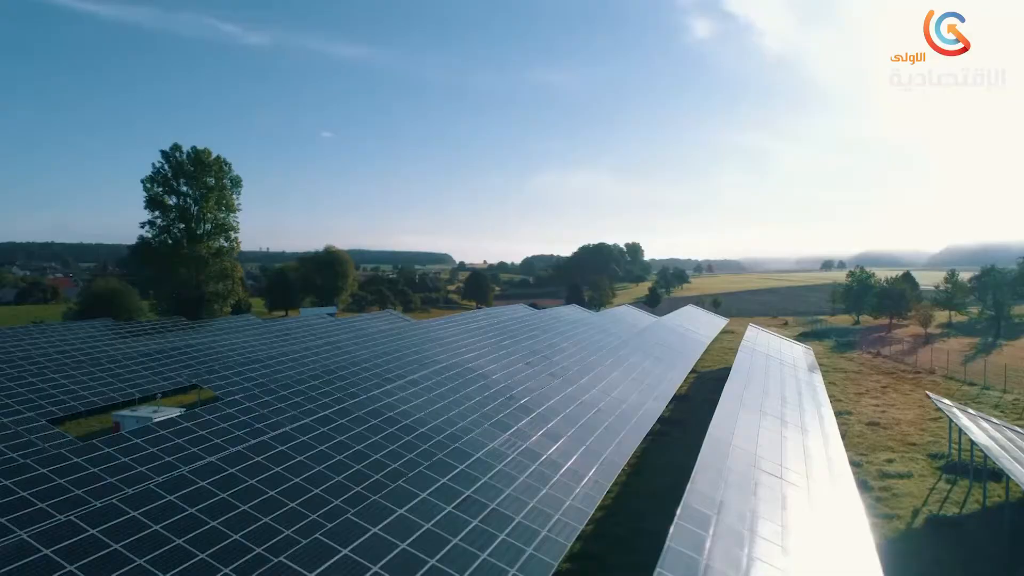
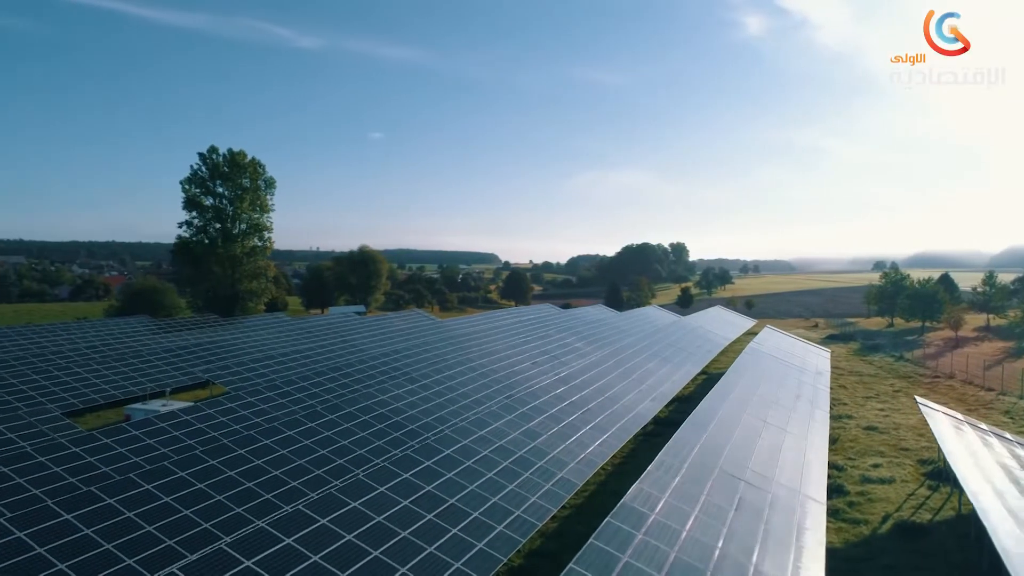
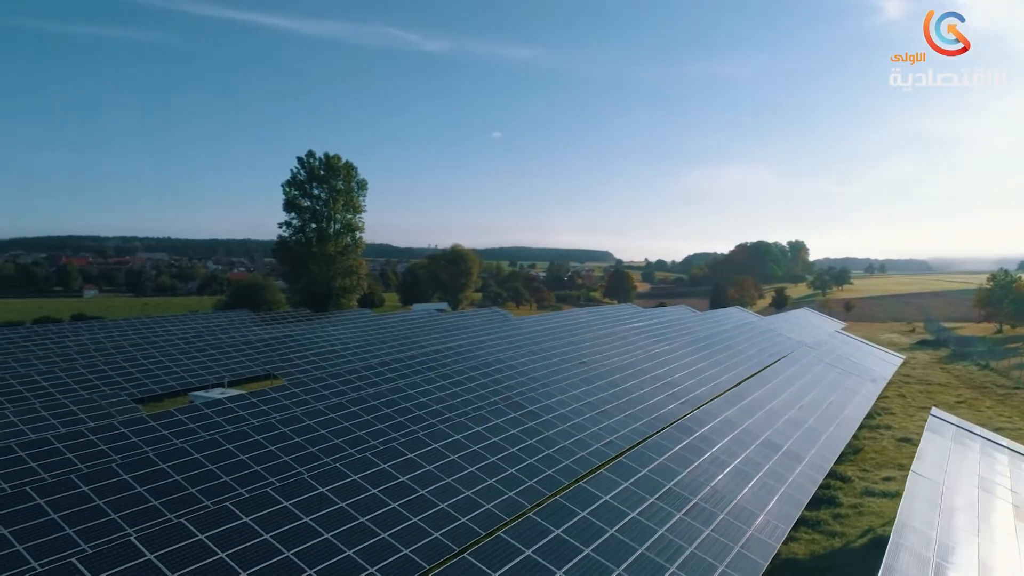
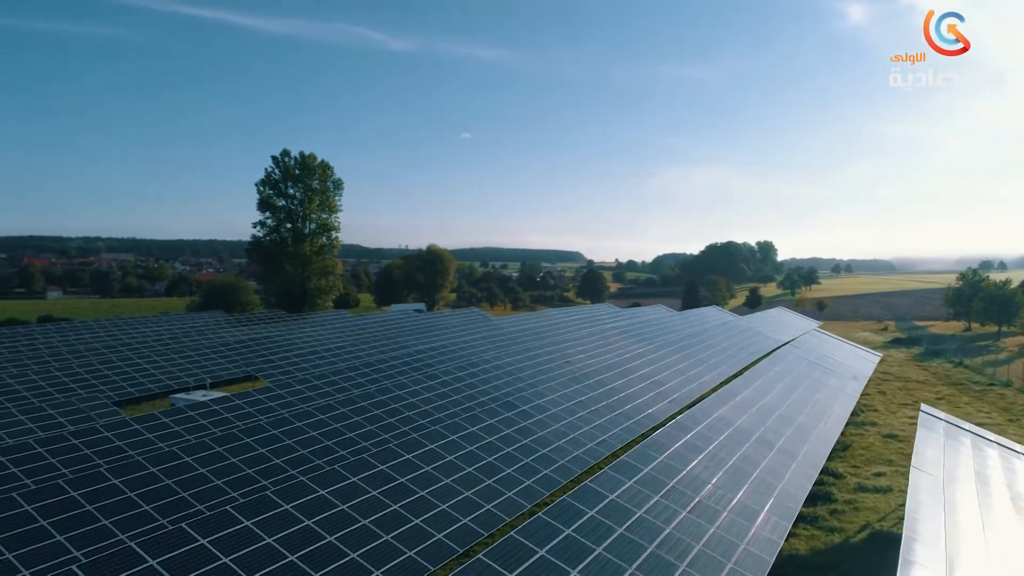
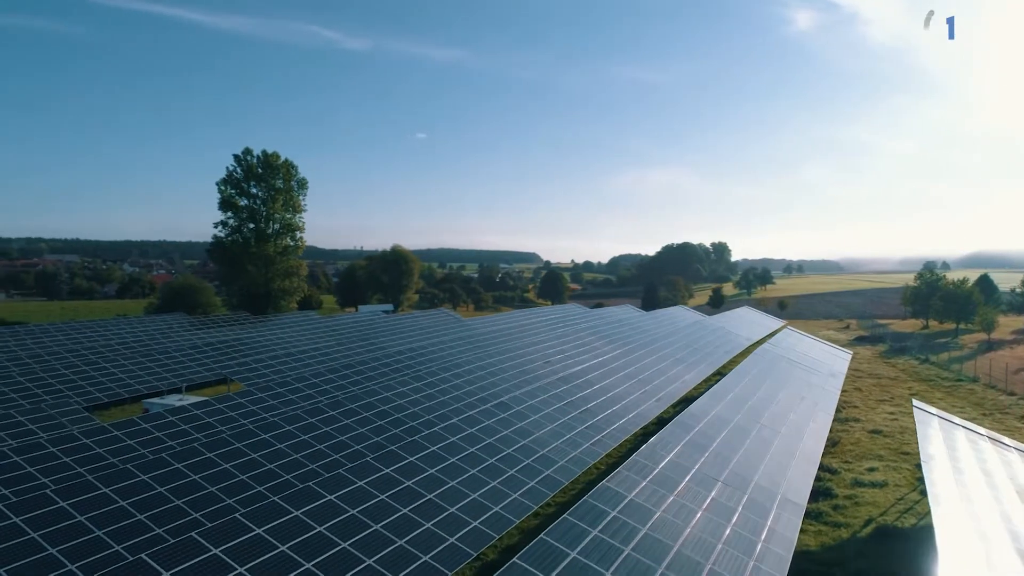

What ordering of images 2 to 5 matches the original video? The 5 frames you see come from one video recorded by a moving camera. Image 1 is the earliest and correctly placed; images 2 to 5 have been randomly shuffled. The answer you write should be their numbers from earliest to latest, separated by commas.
2, 5, 4, 3
